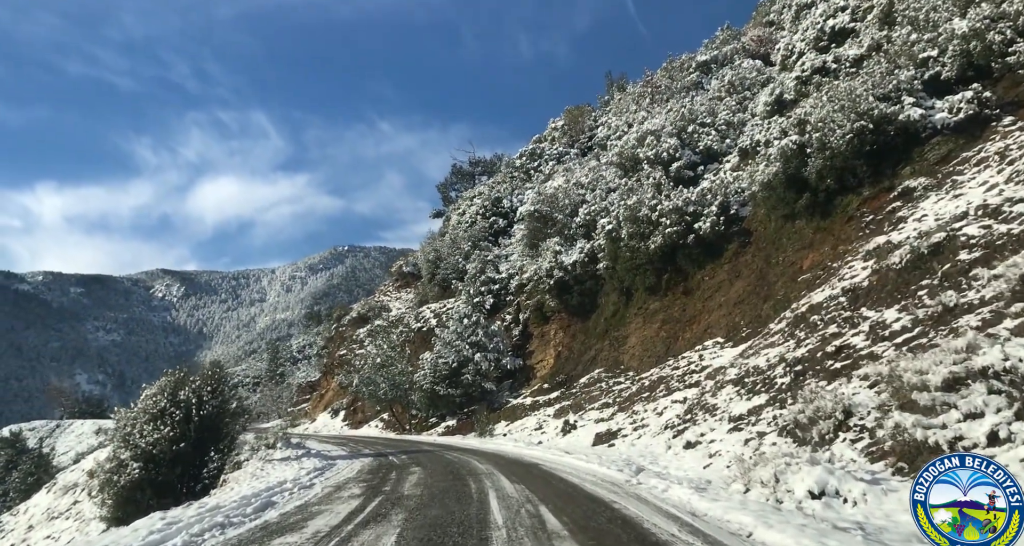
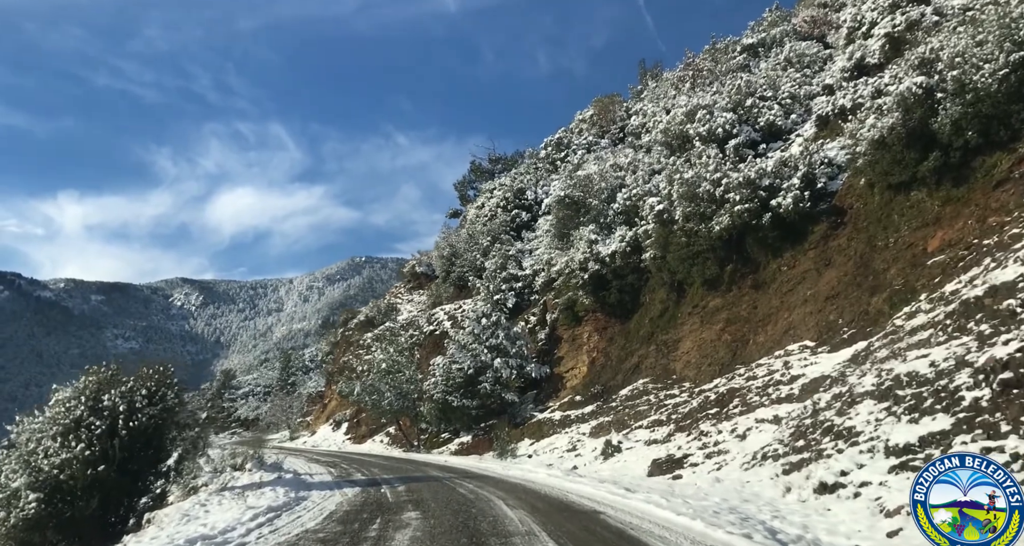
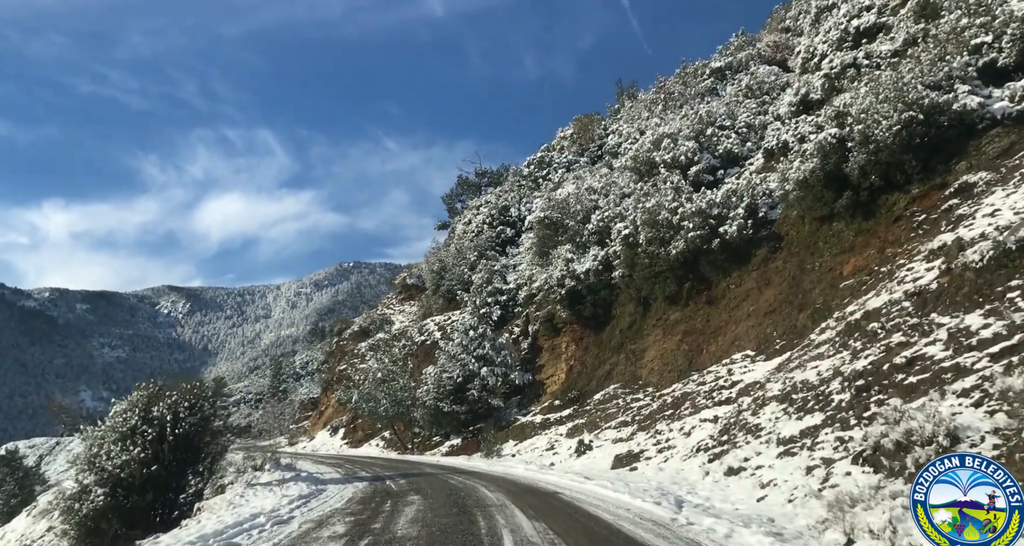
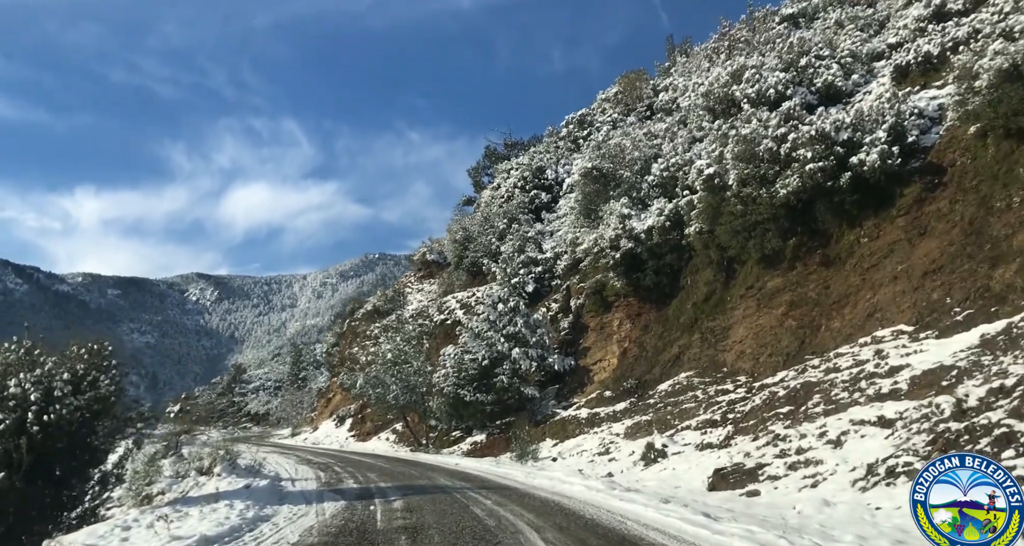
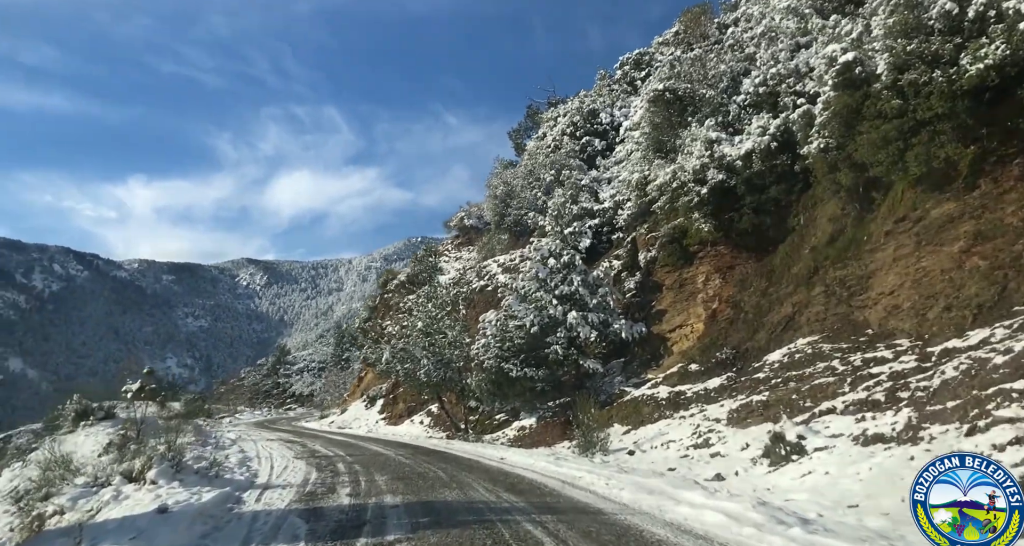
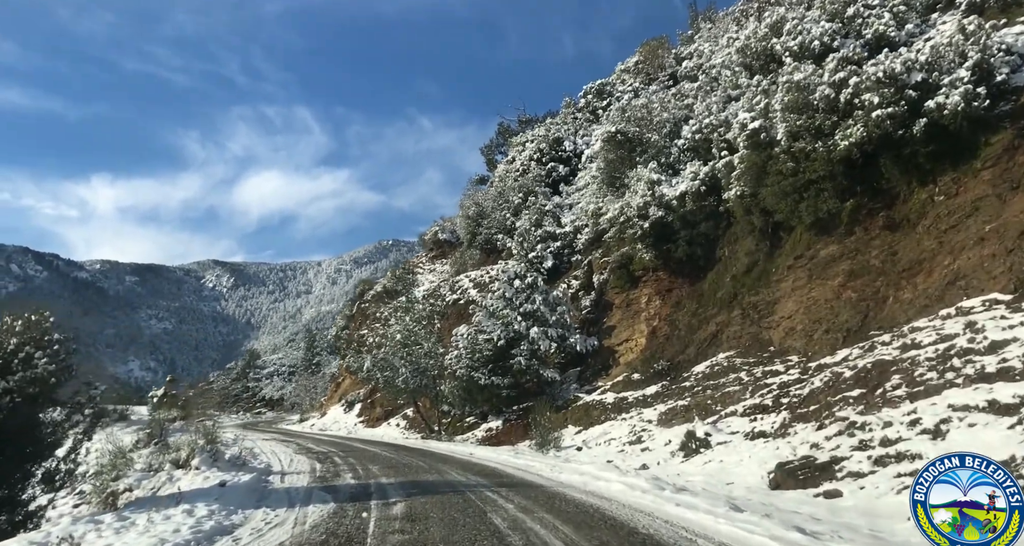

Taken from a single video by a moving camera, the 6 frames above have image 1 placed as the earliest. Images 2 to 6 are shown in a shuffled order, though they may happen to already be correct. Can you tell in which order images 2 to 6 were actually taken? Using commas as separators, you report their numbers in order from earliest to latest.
3, 2, 4, 6, 5
